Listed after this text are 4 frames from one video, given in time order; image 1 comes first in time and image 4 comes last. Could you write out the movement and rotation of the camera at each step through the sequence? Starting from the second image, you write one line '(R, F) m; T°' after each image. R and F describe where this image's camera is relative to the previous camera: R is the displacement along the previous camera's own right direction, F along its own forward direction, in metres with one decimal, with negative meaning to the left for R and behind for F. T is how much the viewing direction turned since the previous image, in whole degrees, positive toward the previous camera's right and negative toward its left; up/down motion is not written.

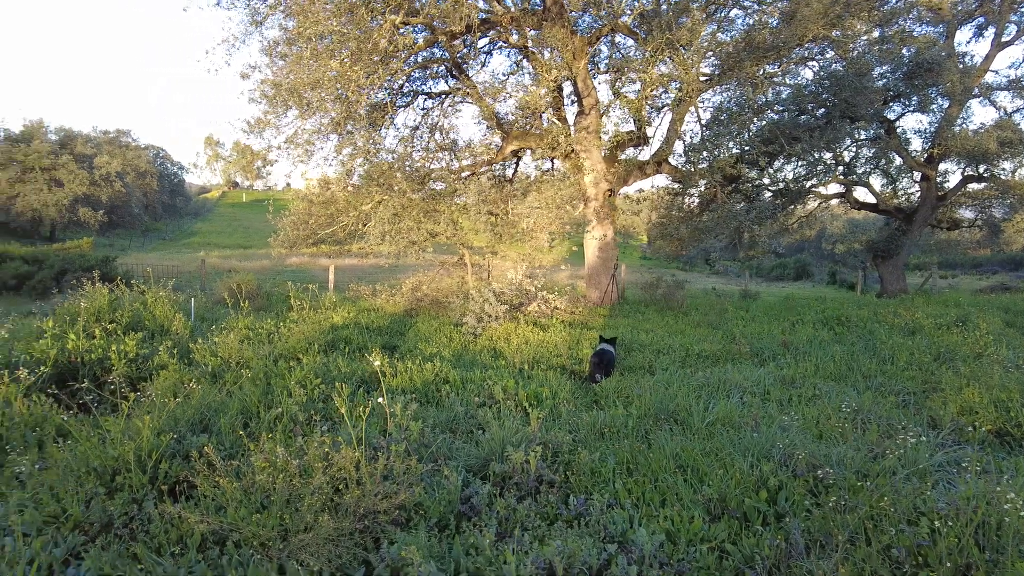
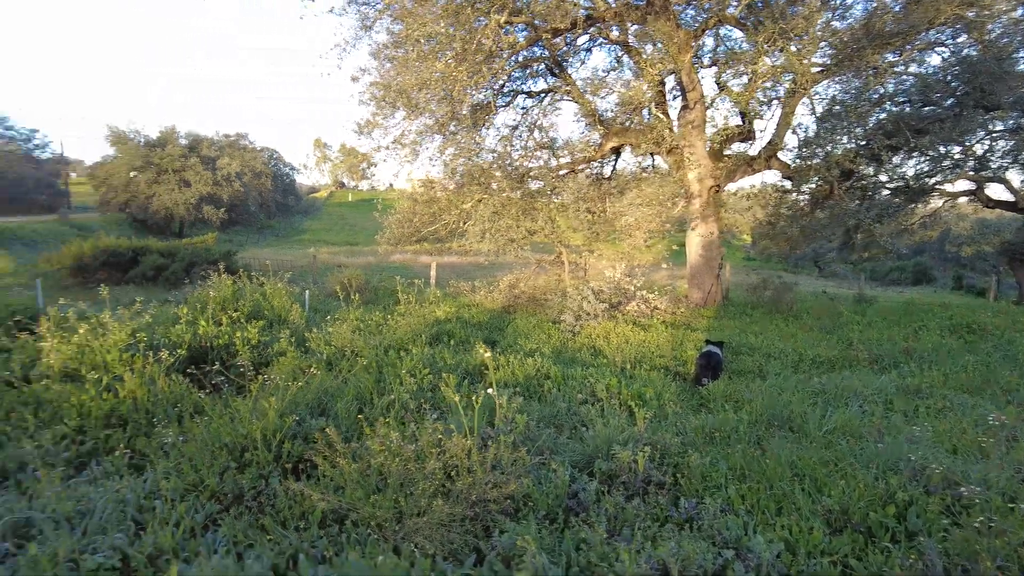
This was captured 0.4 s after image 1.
(-0.1, 0.0) m; -8°
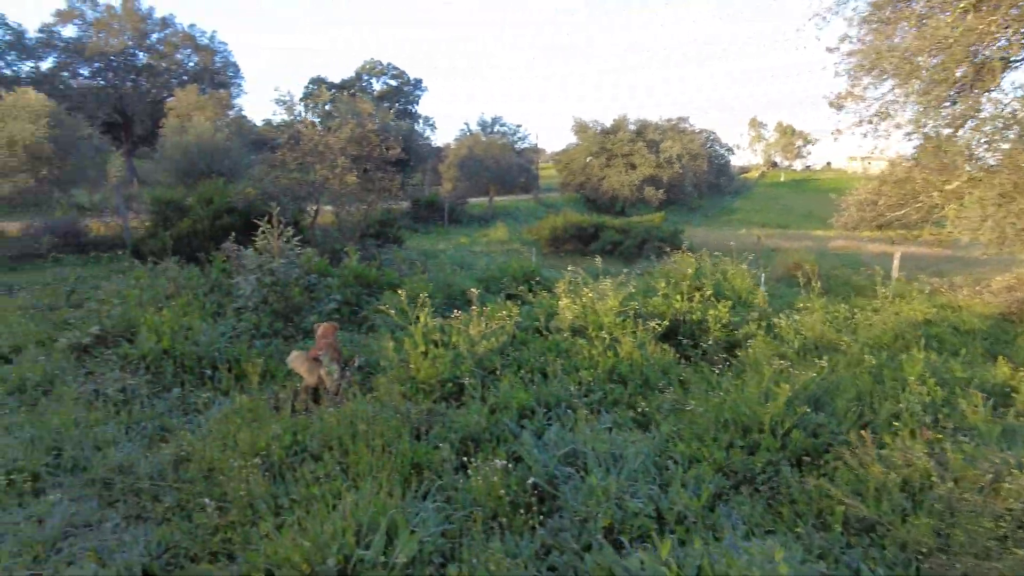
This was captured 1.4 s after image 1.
(-0.6, -0.1) m; -35°
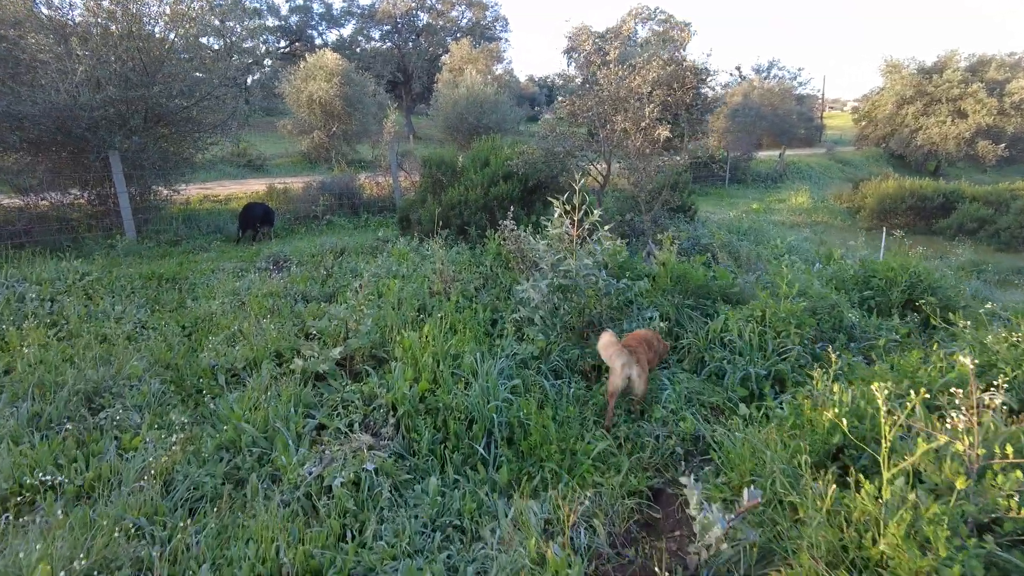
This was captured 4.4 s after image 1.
(-1.1, +2.2) m; -21°
